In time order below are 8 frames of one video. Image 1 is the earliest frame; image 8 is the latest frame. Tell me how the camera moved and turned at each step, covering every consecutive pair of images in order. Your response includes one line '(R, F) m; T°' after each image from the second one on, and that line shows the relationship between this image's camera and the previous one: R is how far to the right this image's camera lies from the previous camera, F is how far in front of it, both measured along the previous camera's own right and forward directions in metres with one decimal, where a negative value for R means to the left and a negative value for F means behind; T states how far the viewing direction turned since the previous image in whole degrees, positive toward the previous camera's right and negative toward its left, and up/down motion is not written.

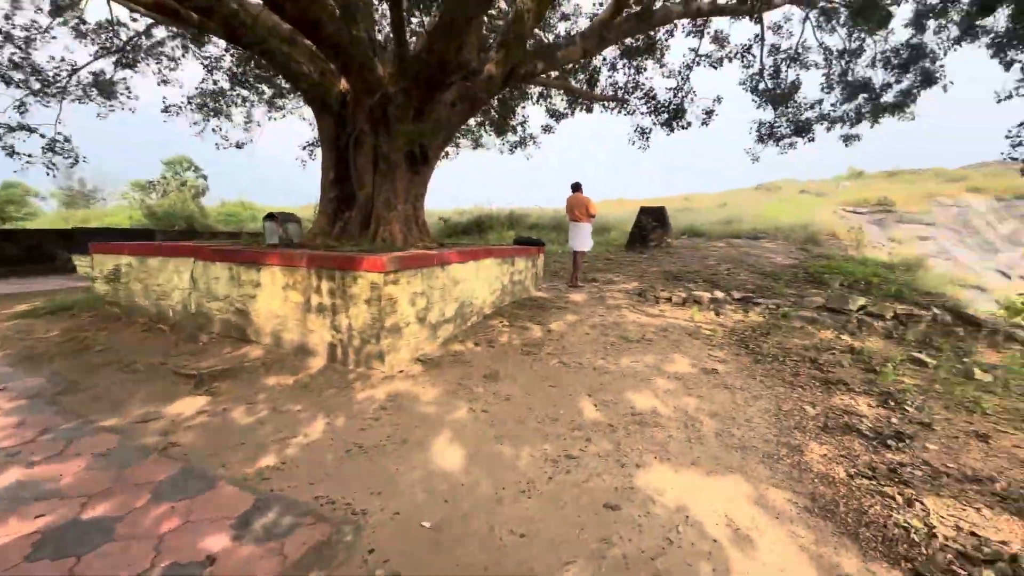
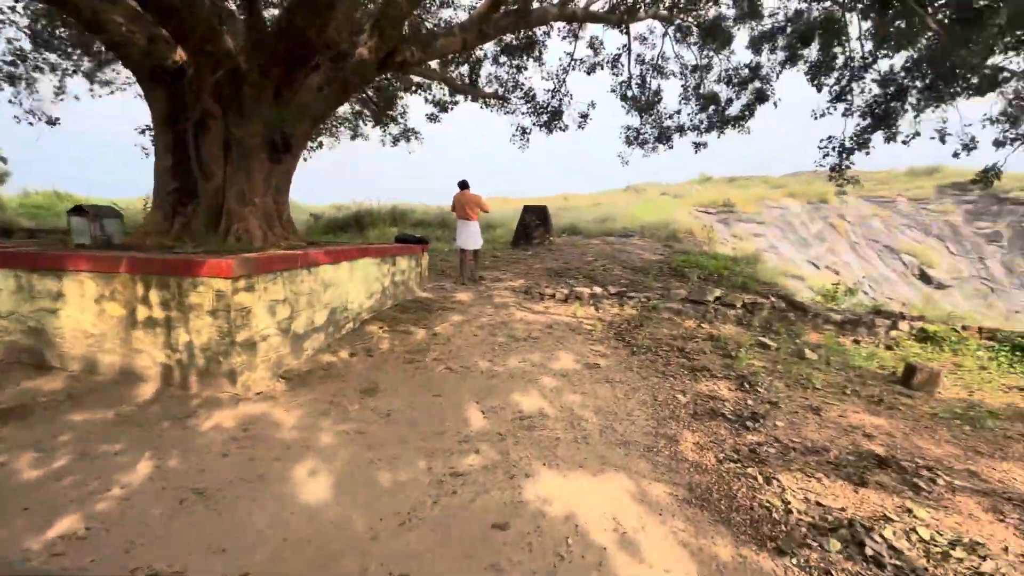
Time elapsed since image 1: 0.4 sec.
(+0.1, +0.2) m; +14°
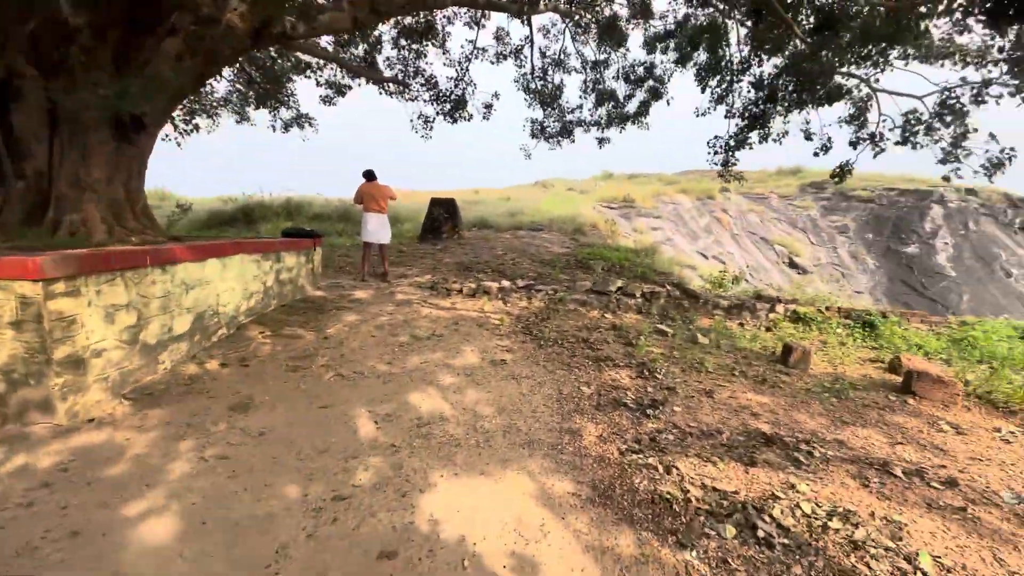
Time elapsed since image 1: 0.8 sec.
(+0.1, +0.2) m; +11°
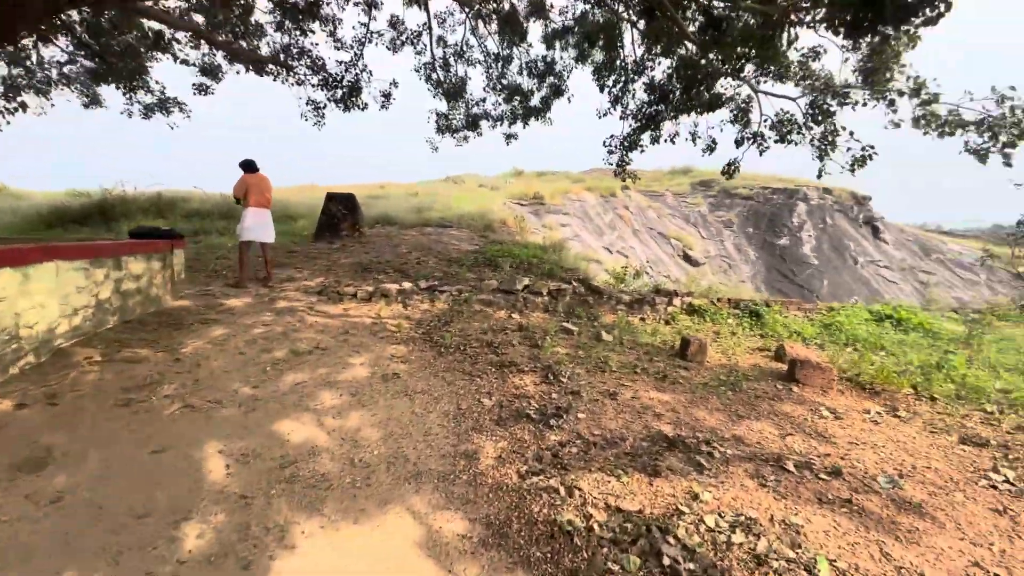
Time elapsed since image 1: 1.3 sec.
(+0.2, +0.3) m; +10°
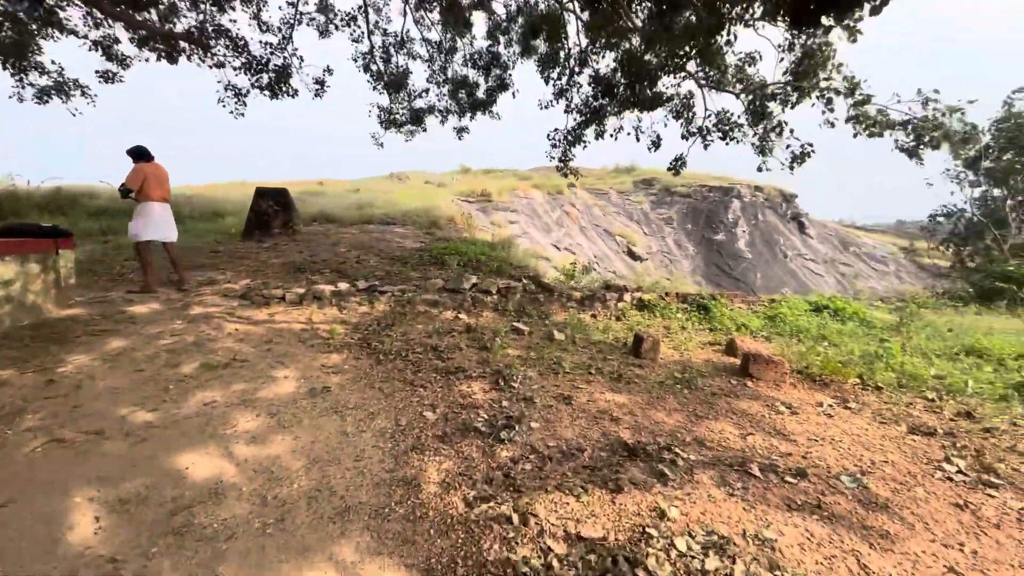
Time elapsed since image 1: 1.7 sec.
(0.0, +0.3) m; +6°
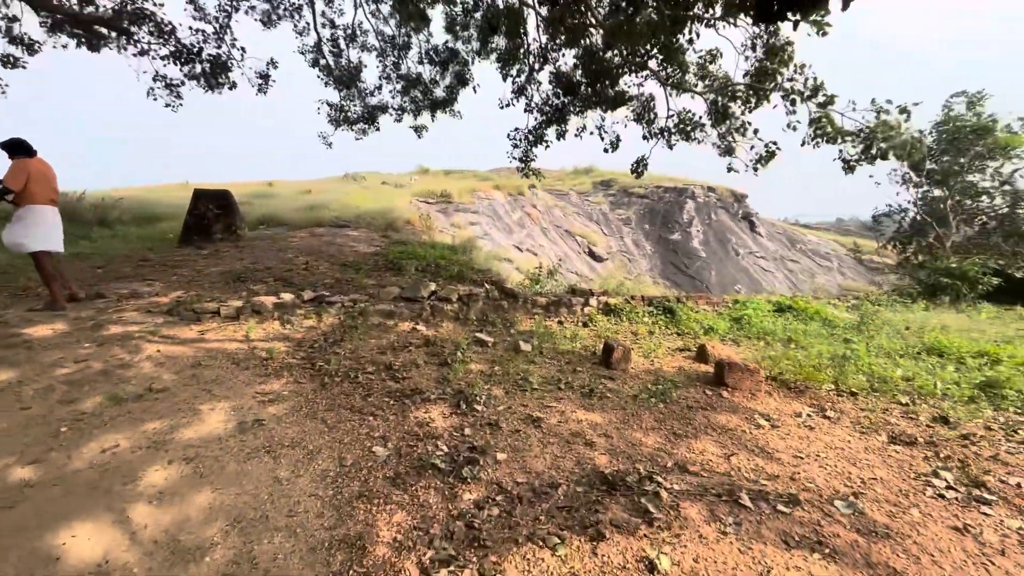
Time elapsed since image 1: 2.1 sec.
(0.0, +0.3) m; +5°
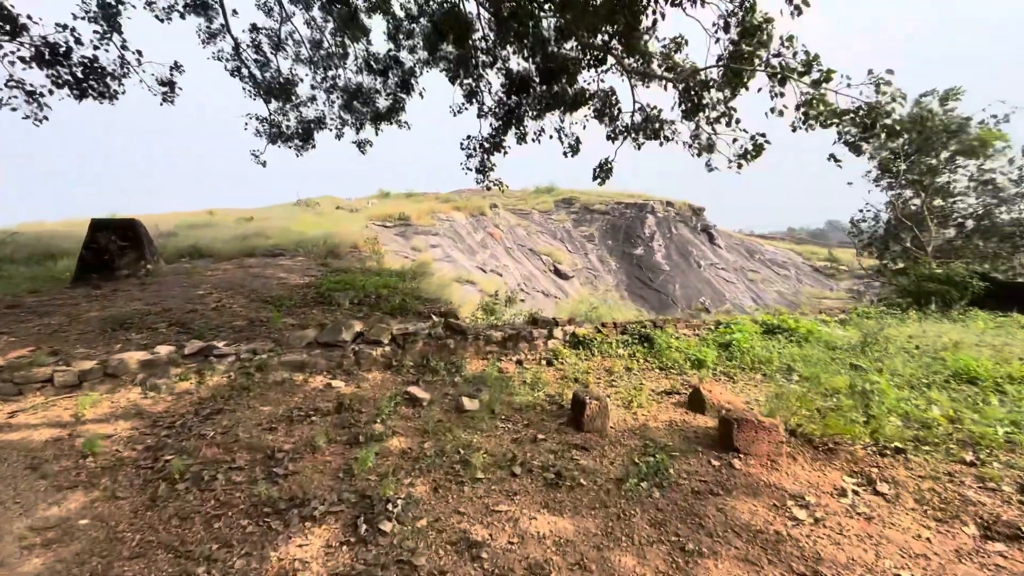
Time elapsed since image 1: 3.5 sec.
(+0.2, +1.0) m; +4°
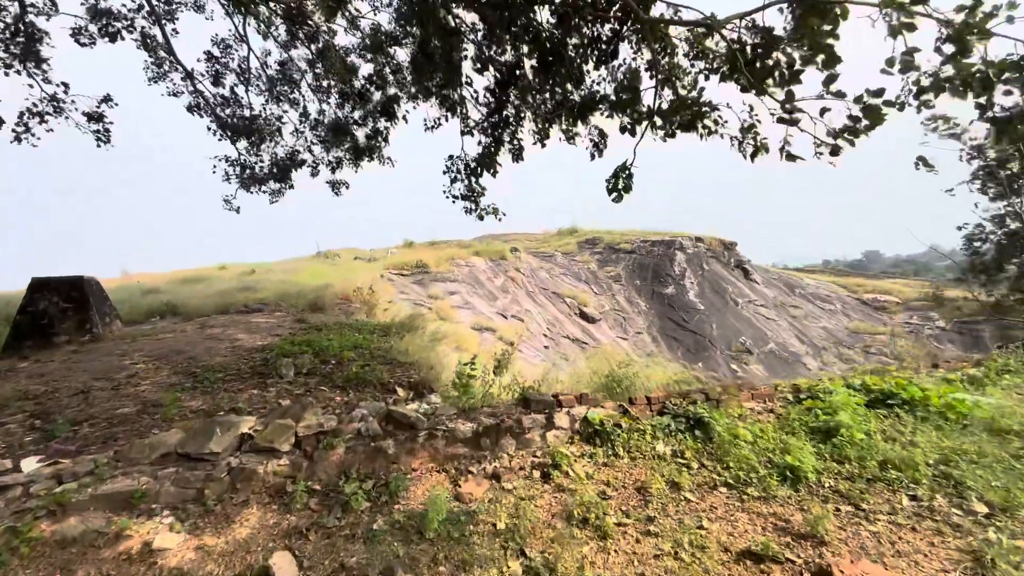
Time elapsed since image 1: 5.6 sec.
(+0.4, +1.7) m; -3°
